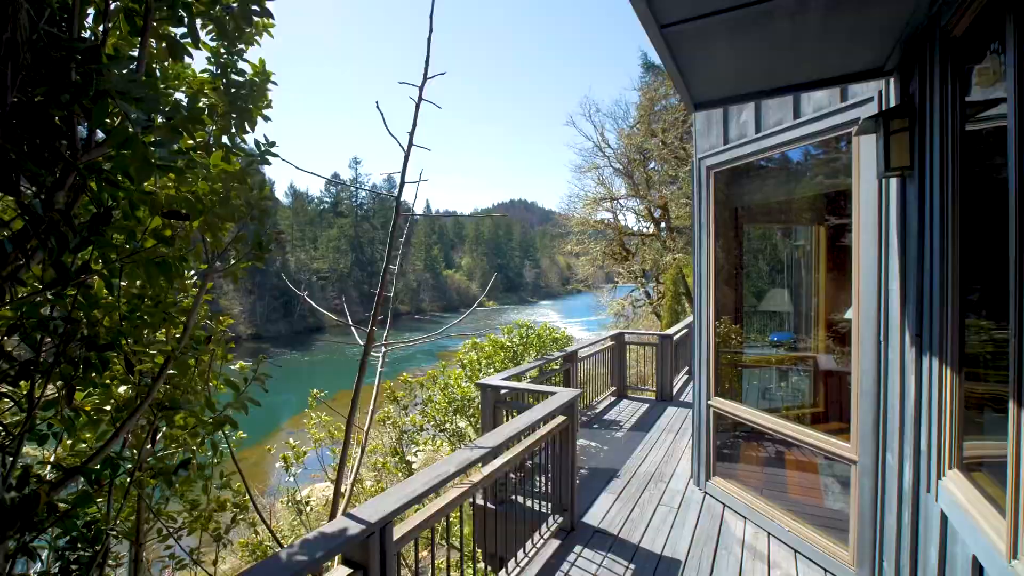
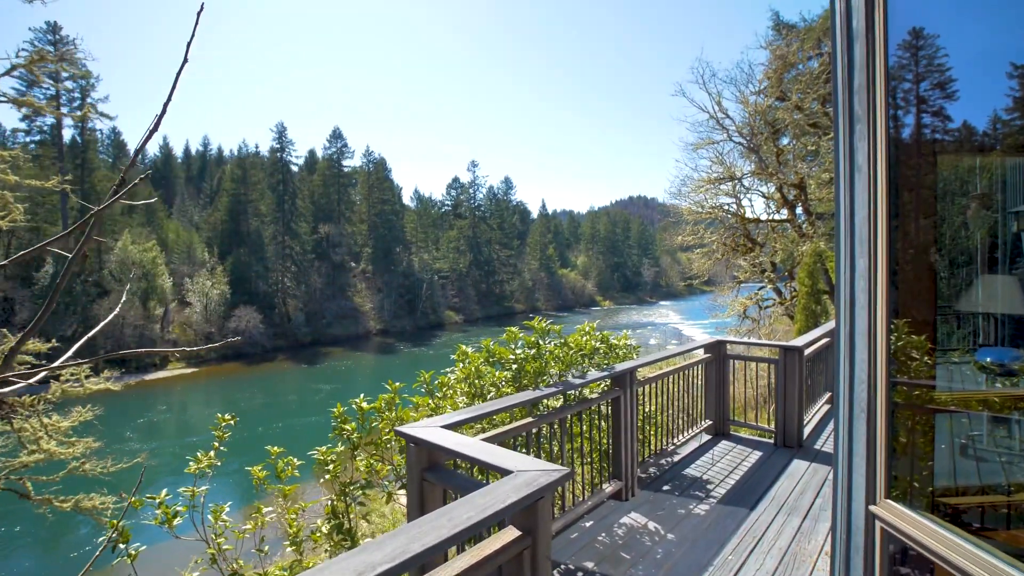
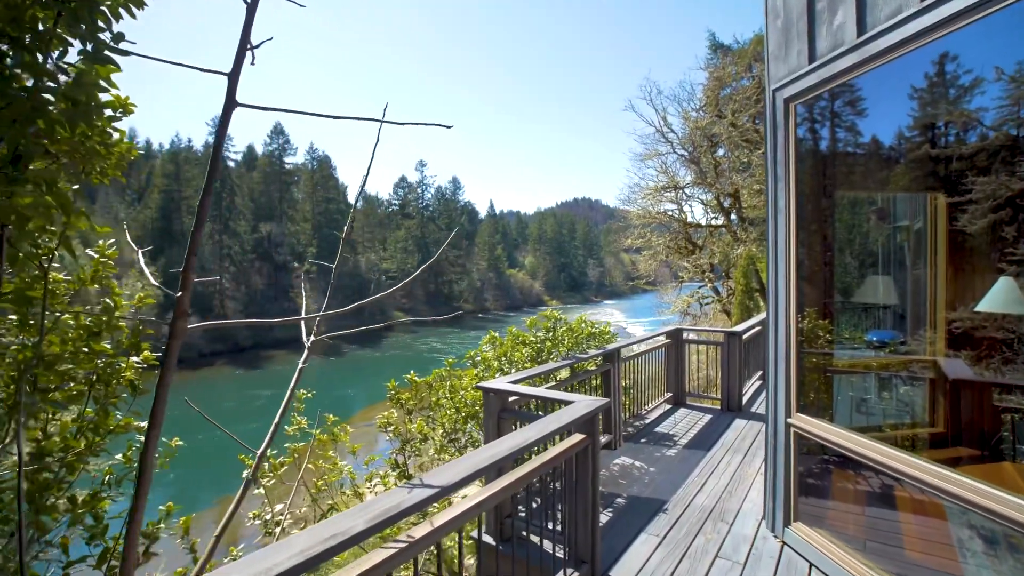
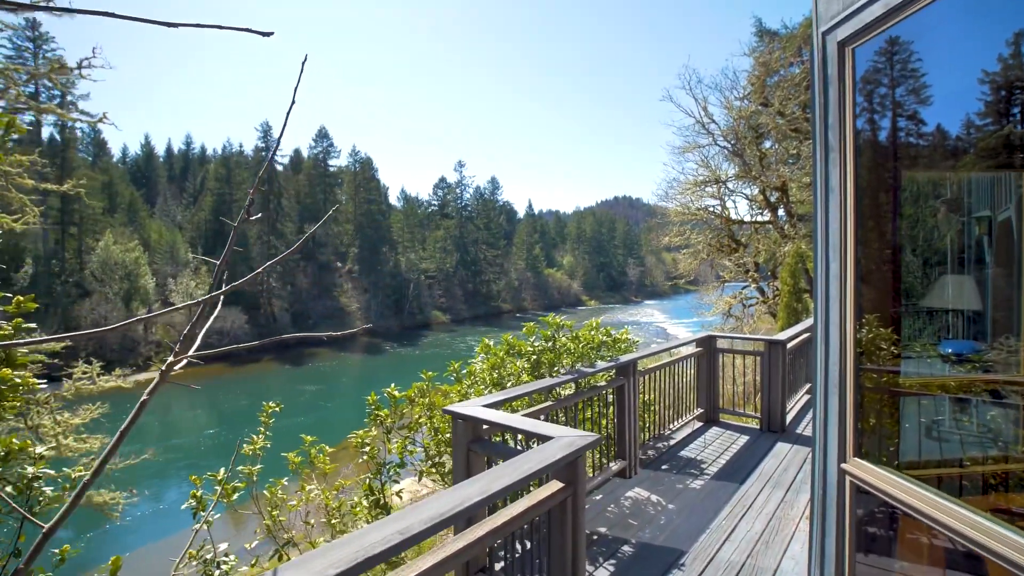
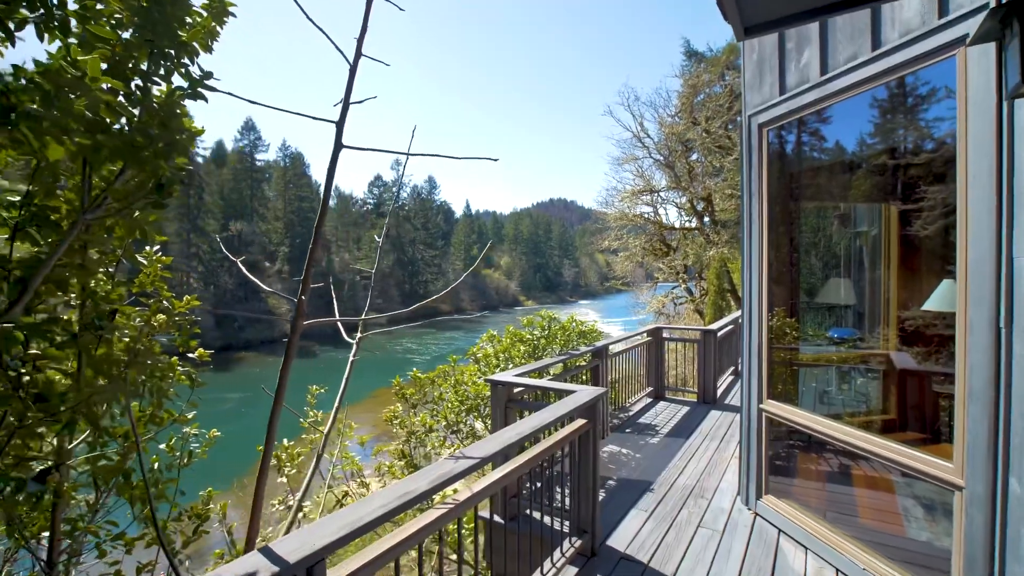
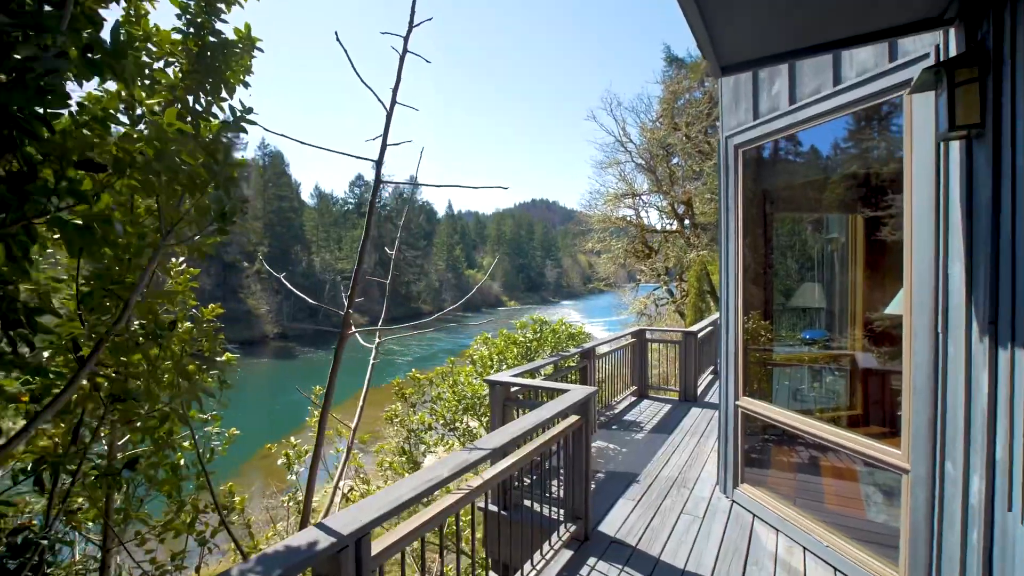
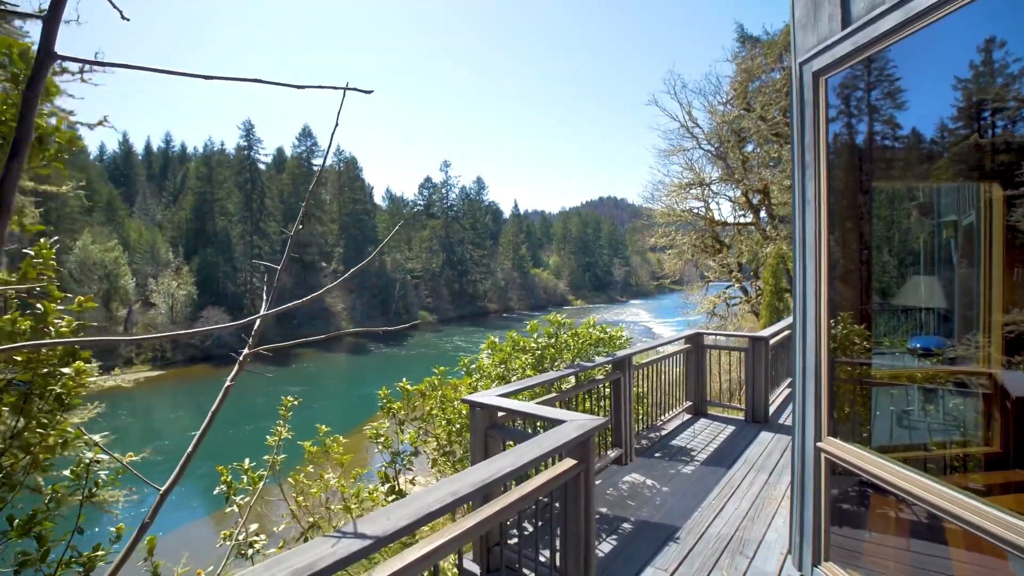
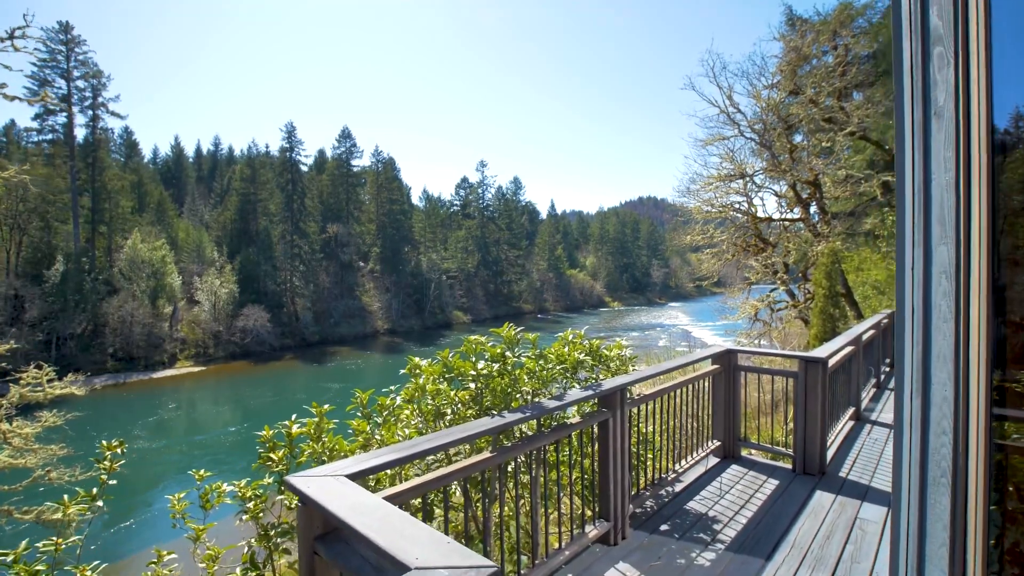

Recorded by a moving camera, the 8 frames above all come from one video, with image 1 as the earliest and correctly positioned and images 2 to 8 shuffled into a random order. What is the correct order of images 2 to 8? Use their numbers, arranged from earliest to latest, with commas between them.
6, 5, 3, 7, 4, 2, 8
